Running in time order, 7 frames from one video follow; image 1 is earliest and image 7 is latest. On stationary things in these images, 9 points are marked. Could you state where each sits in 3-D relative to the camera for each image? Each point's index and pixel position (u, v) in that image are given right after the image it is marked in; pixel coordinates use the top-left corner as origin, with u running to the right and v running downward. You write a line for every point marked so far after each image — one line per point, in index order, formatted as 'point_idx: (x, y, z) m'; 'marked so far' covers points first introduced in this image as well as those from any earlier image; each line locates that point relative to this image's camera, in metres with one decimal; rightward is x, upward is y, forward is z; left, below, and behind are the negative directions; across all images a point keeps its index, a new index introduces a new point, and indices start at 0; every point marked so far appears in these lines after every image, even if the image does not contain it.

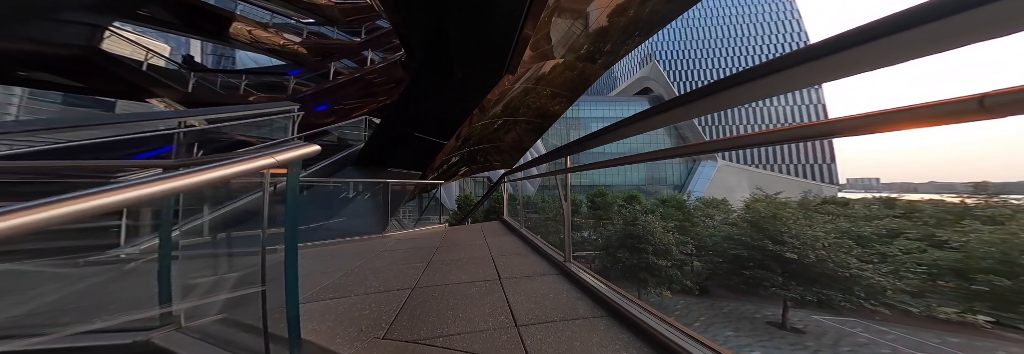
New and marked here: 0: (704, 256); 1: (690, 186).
0: (+1.4, -0.6, +1.6) m
1: (+1.7, -0.1, +2.0) m
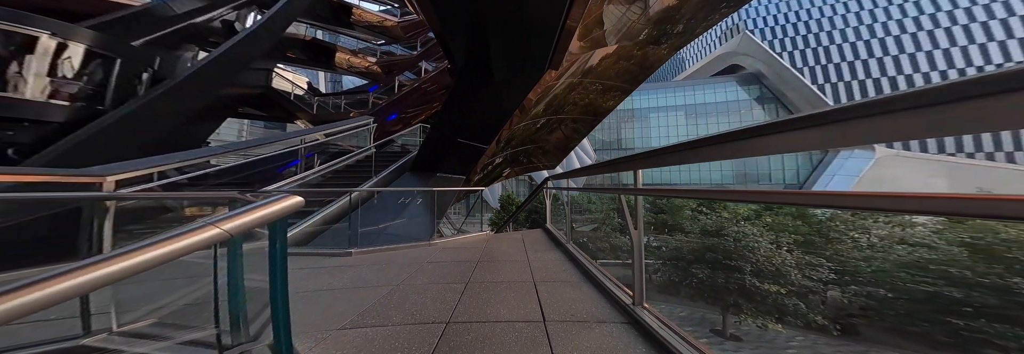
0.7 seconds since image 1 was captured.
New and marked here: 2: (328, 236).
0: (+1.7, -0.6, +1.1) m
1: (+2.0, -0.1, +1.4) m
2: (-2.2, -0.7, +2.7) m
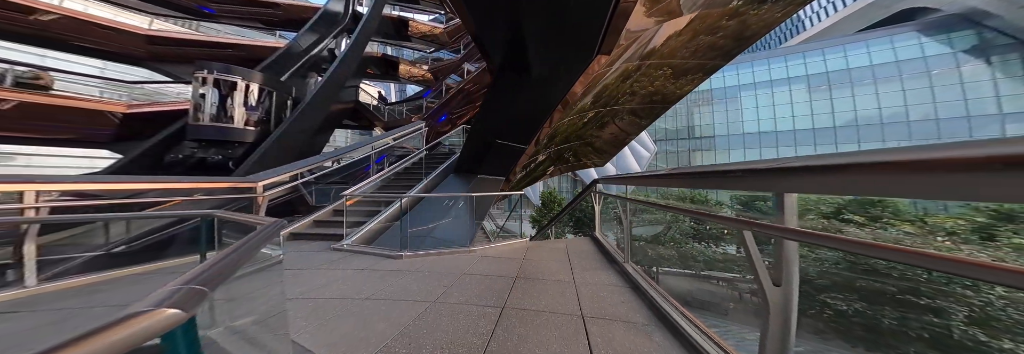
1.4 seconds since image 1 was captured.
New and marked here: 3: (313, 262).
0: (+1.8, -0.6, +0.6) m
1: (+2.2, -0.1, +0.8) m
2: (-1.6, -0.8, +2.9) m
3: (-2.3, -1.0, +2.7) m
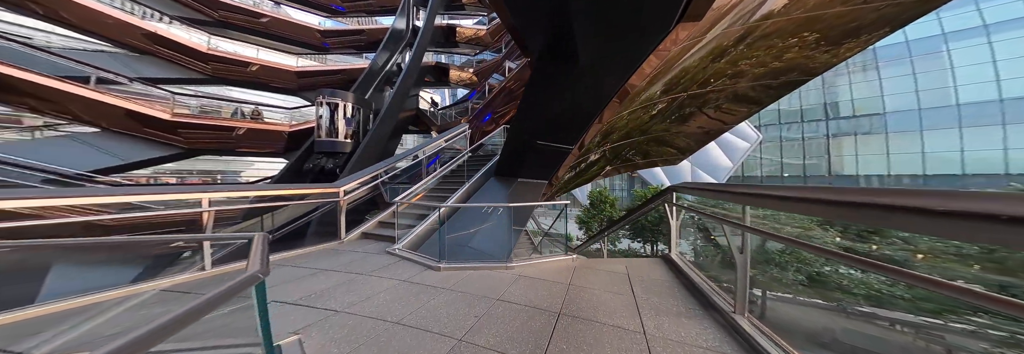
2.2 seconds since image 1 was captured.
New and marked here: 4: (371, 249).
0: (+1.8, -0.6, -0.1) m
1: (+2.2, -0.1, +0.1) m
2: (-1.1, -0.9, +2.9) m
3: (-1.8, -1.1, +2.8) m
4: (-2.2, -1.1, +3.6) m
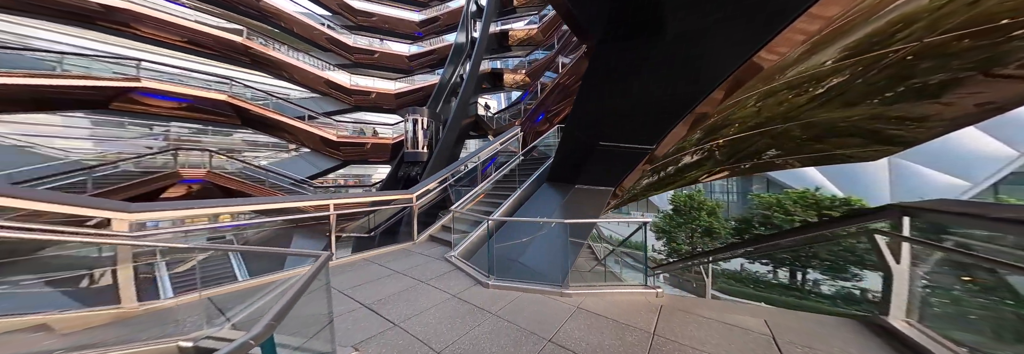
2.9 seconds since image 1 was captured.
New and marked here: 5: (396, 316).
0: (+1.7, -0.6, -0.8) m
1: (+2.0, -0.1, -0.7) m
2: (-0.4, -1.0, +2.9) m
3: (-1.1, -1.2, +2.9) m
4: (-1.3, -1.3, +3.8) m
5: (-1.0, -1.2, +1.9) m
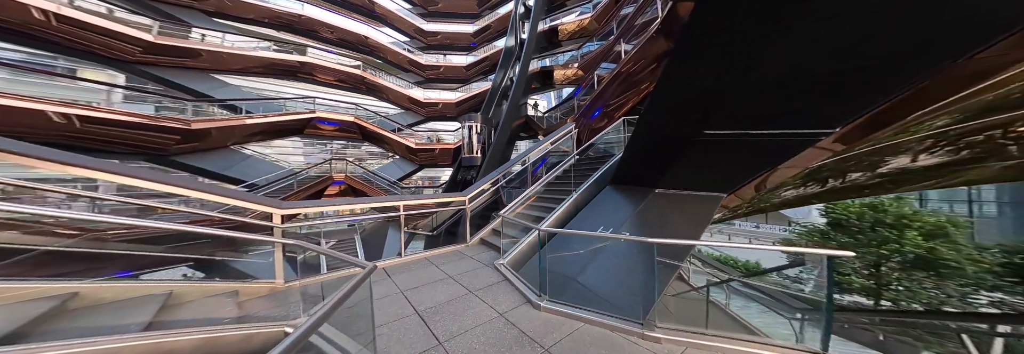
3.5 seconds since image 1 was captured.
0: (+1.4, -0.6, -1.4) m
1: (+1.8, -0.1, -1.5) m
2: (+0.2, -1.0, +2.6) m
3: (-0.4, -1.3, +2.8) m
4: (-0.5, -1.3, +3.7) m
5: (-0.5, -1.2, +1.7) m
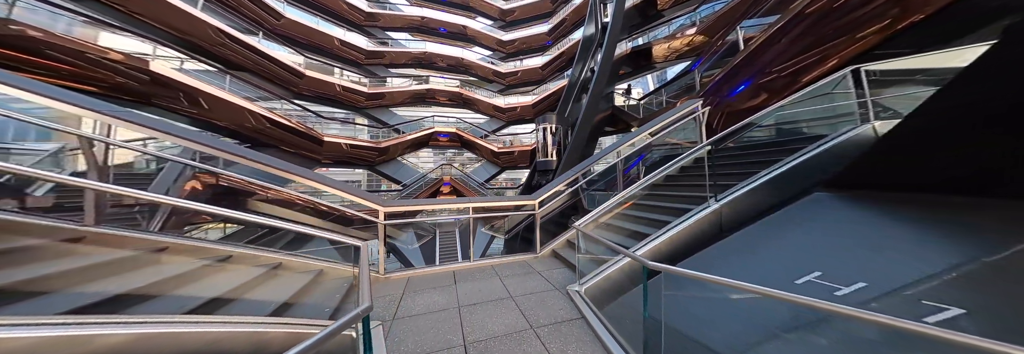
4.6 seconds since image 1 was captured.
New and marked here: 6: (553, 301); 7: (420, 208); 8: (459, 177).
0: (+0.7, -0.6, -2.4) m
1: (+1.0, -0.1, -2.5) m
2: (+0.9, -1.0, +1.8) m
3: (+0.3, -1.3, +2.2) m
4: (+0.6, -1.3, +3.0) m
5: (-0.1, -1.2, +1.2) m
6: (+0.4, -1.3, +2.4) m
7: (-1.6, -0.5, +3.7) m
8: (-3.6, 0.0, +13.5) m
